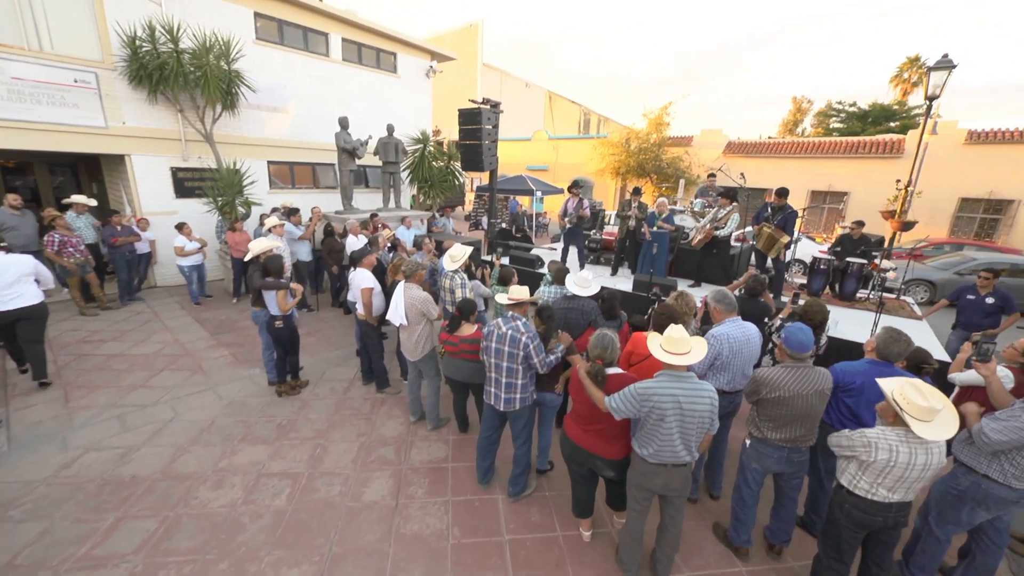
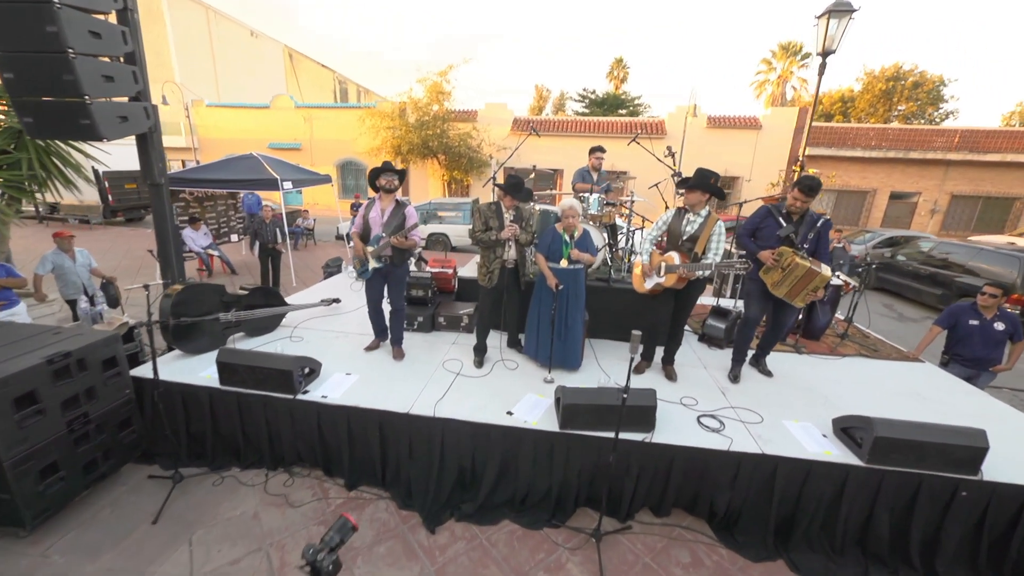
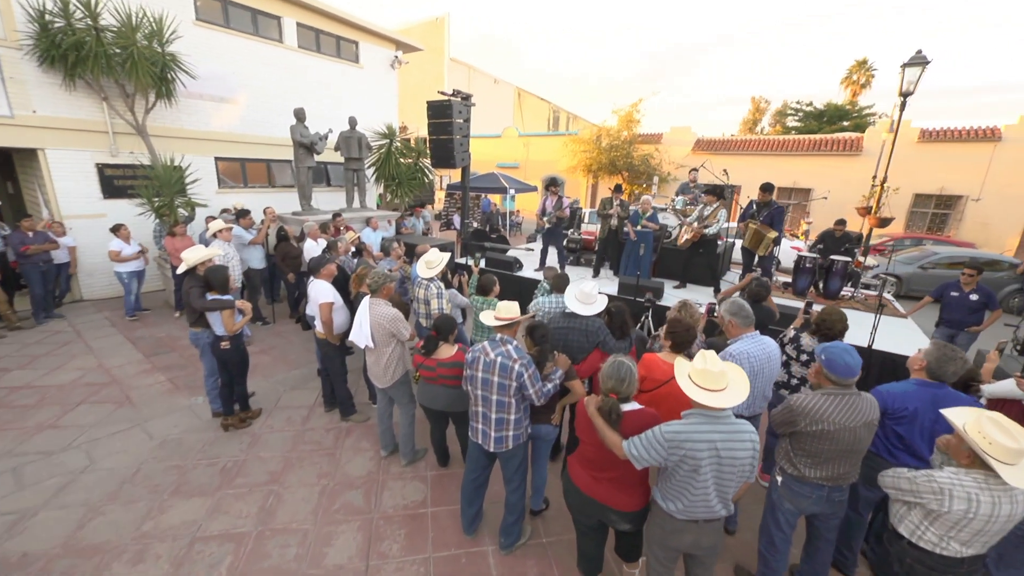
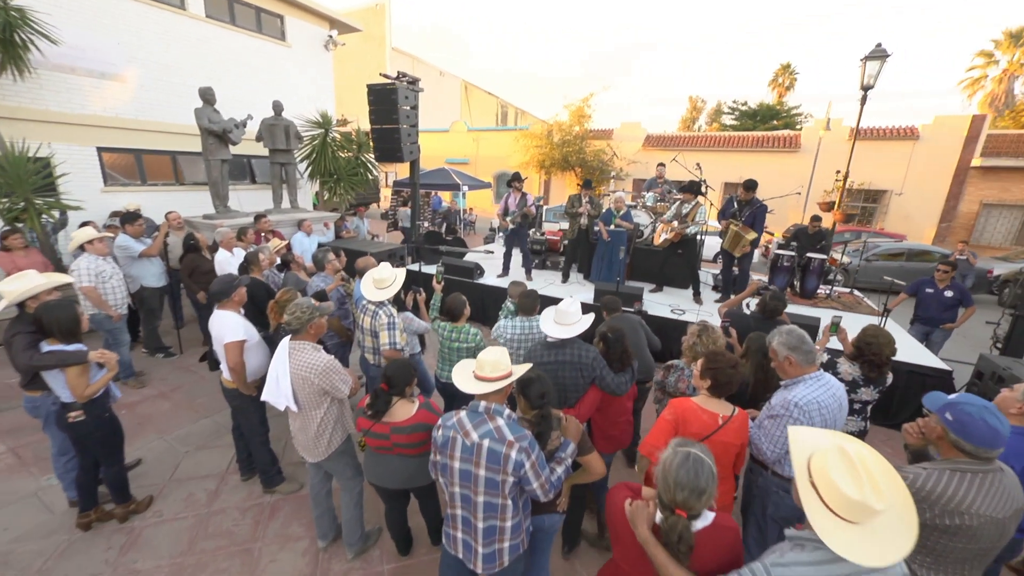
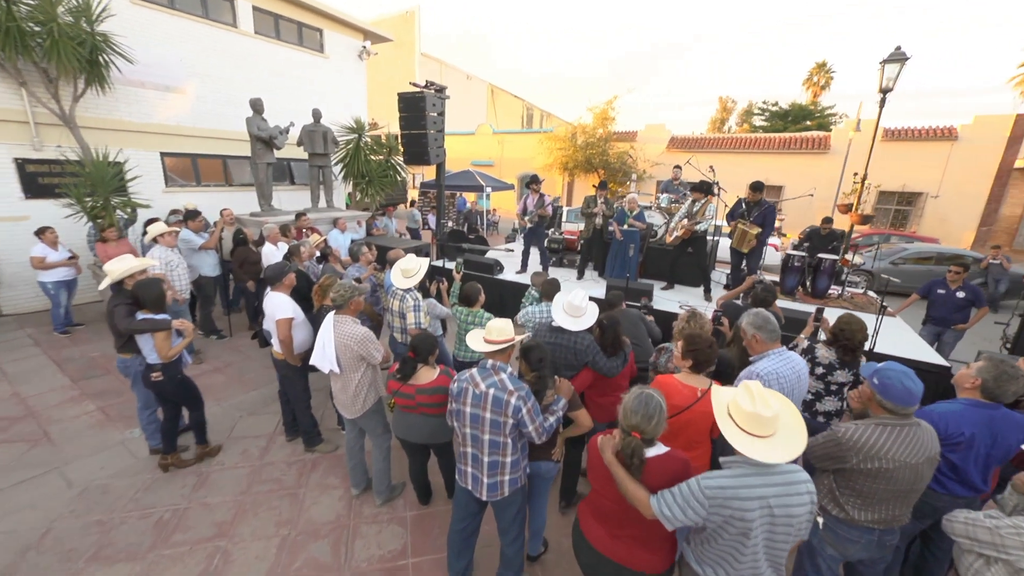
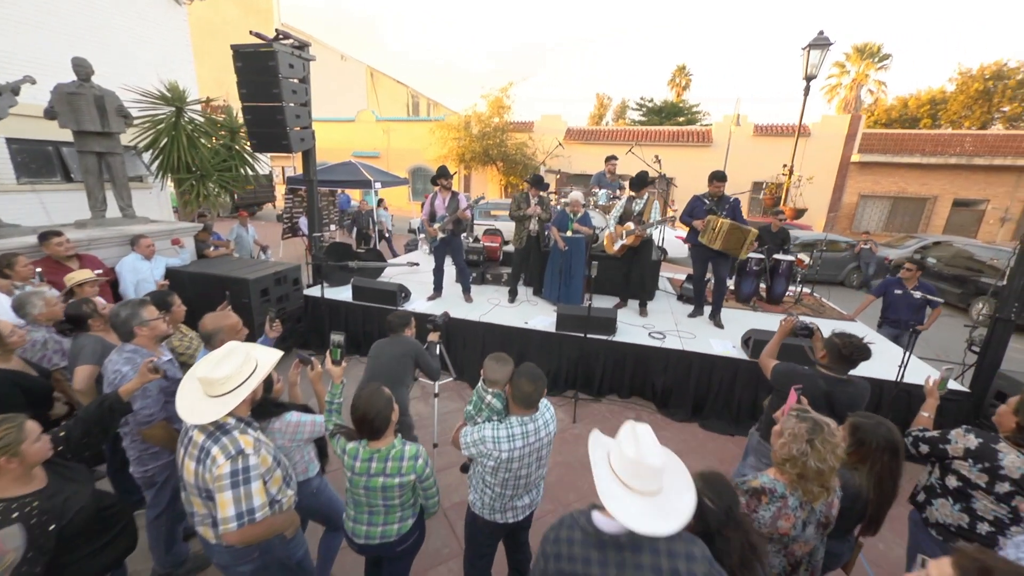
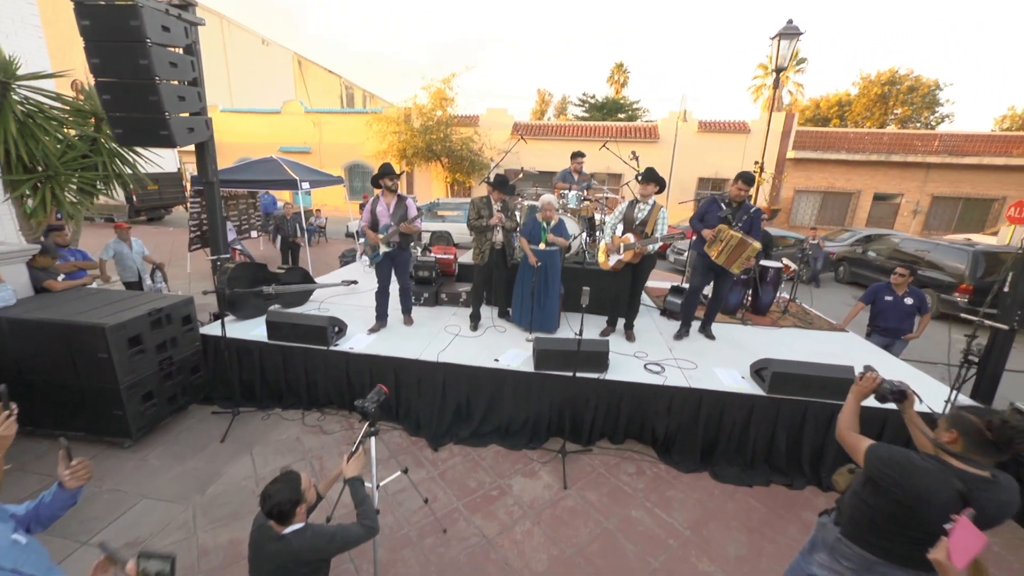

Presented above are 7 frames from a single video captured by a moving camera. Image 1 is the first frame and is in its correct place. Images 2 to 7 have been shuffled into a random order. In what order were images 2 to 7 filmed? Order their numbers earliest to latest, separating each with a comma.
3, 5, 4, 6, 7, 2
